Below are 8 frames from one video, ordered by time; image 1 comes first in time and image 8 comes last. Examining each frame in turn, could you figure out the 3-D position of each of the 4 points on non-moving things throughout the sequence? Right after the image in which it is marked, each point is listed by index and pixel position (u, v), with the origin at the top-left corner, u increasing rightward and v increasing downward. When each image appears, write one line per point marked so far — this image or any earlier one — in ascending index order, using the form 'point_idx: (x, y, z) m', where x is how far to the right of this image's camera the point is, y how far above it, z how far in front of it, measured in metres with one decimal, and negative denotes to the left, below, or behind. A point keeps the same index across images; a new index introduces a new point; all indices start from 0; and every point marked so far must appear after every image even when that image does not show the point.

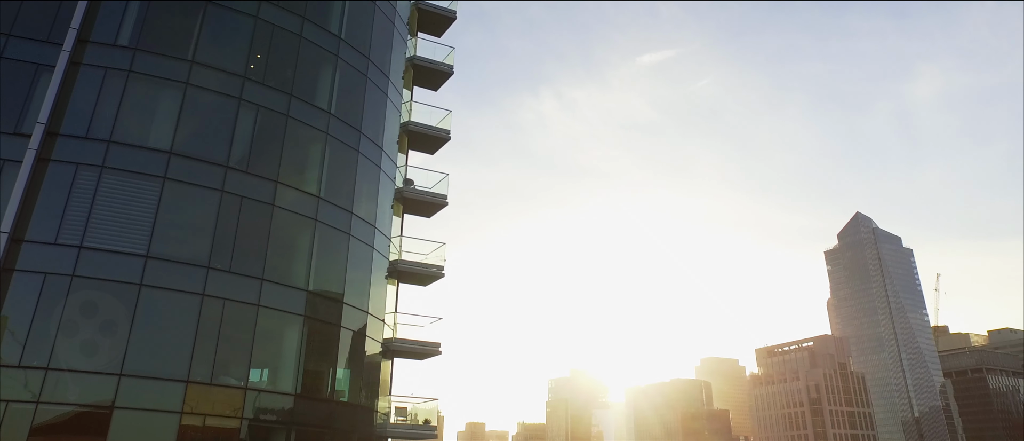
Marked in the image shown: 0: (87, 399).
0: (-10.4, -4.4, +19.6) m
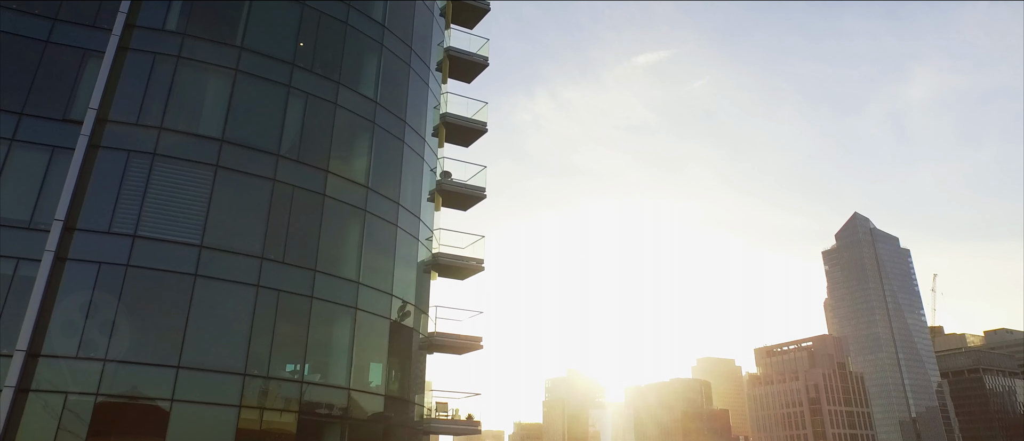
0: (-8.7, -4.1, +19.1) m
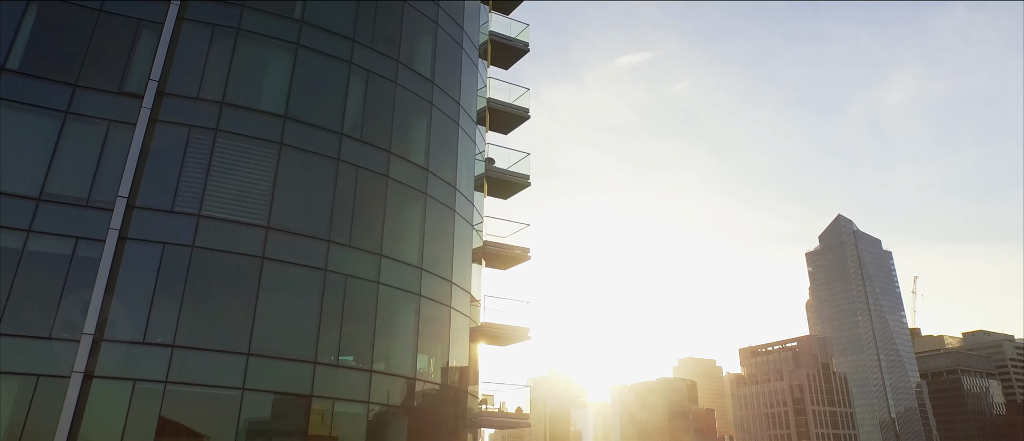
0: (-6.7, -3.6, +18.0) m
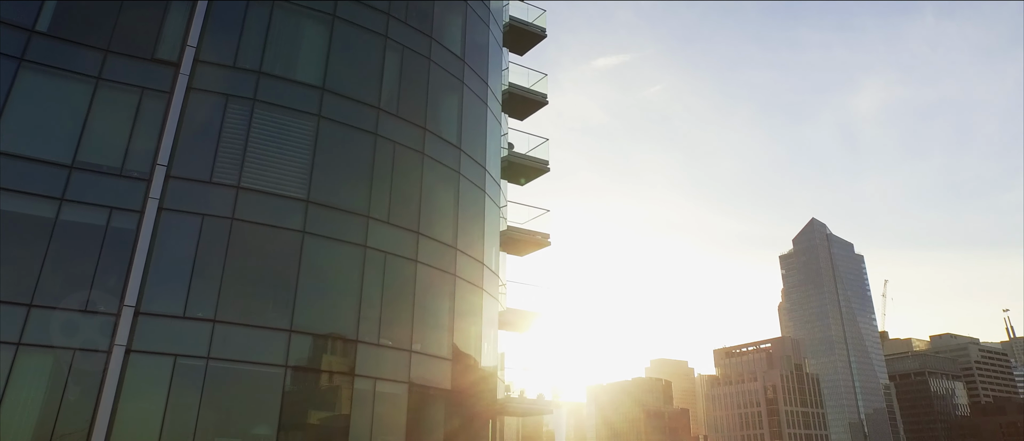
0: (-5.5, -3.0, +17.3) m
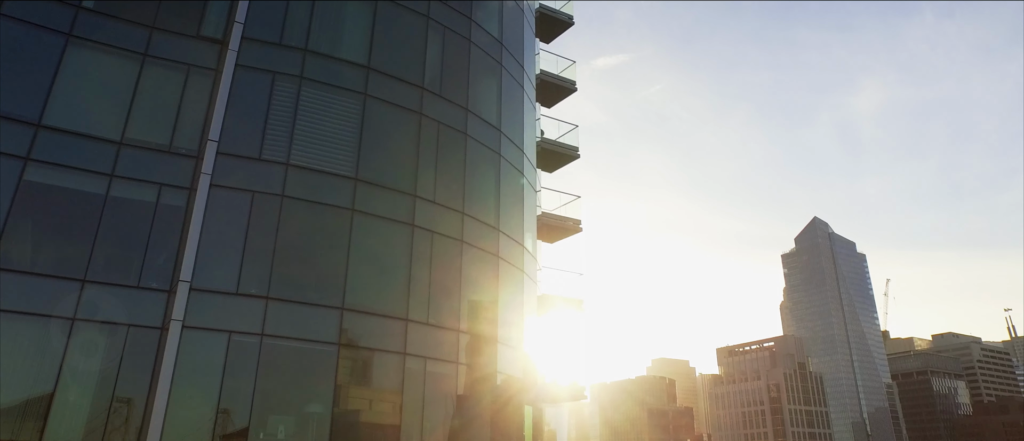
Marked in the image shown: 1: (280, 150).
0: (-4.4, -2.5, +17.1) m
1: (-5.3, +1.6, +18.2) m
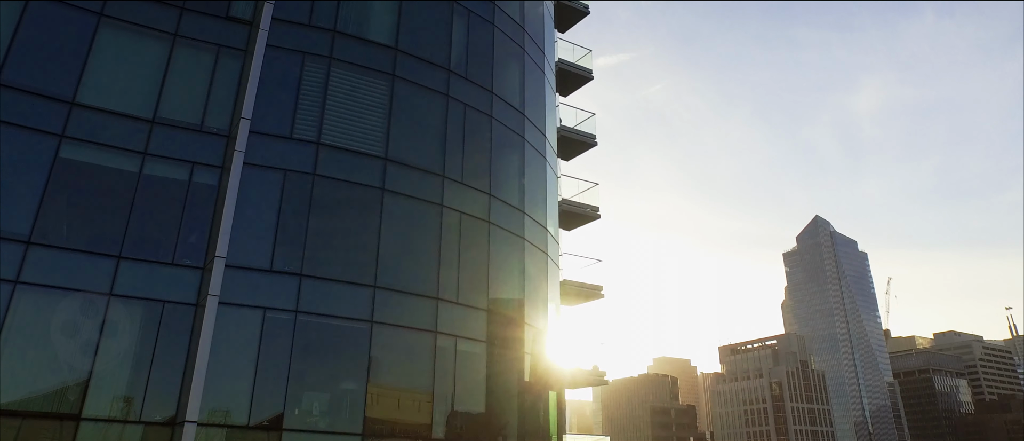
0: (-3.7, -2.0, +17.2) m
1: (-4.6, +2.1, +18.3) m
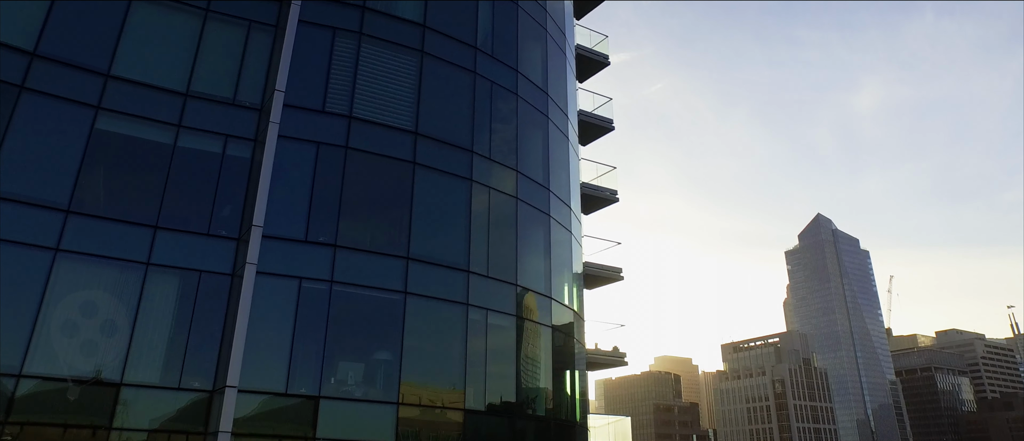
0: (-3.0, -1.4, +17.3) m
1: (-3.9, +2.7, +18.4) m
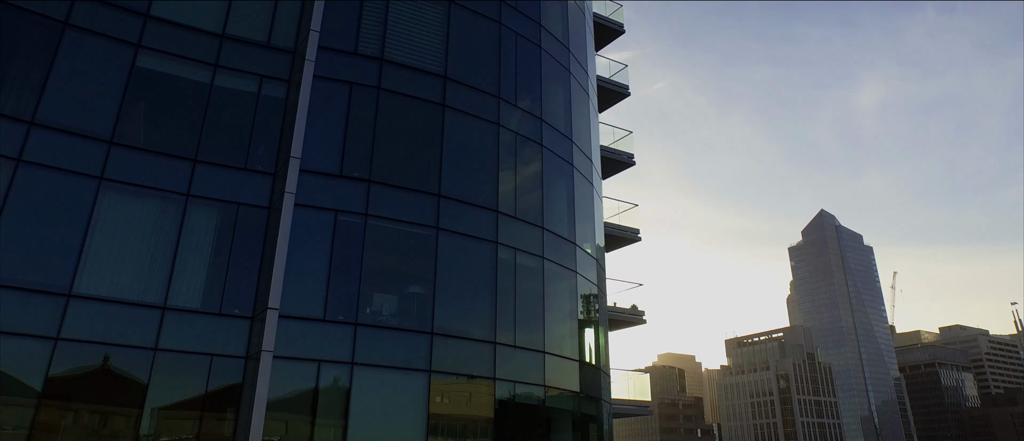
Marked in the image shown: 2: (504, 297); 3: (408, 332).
0: (-2.3, 0.0, +17.7) m
1: (-3.3, +4.1, +18.8) m
2: (-0.2, -1.8, +18.6) m
3: (-2.2, -2.4, +16.8) m
